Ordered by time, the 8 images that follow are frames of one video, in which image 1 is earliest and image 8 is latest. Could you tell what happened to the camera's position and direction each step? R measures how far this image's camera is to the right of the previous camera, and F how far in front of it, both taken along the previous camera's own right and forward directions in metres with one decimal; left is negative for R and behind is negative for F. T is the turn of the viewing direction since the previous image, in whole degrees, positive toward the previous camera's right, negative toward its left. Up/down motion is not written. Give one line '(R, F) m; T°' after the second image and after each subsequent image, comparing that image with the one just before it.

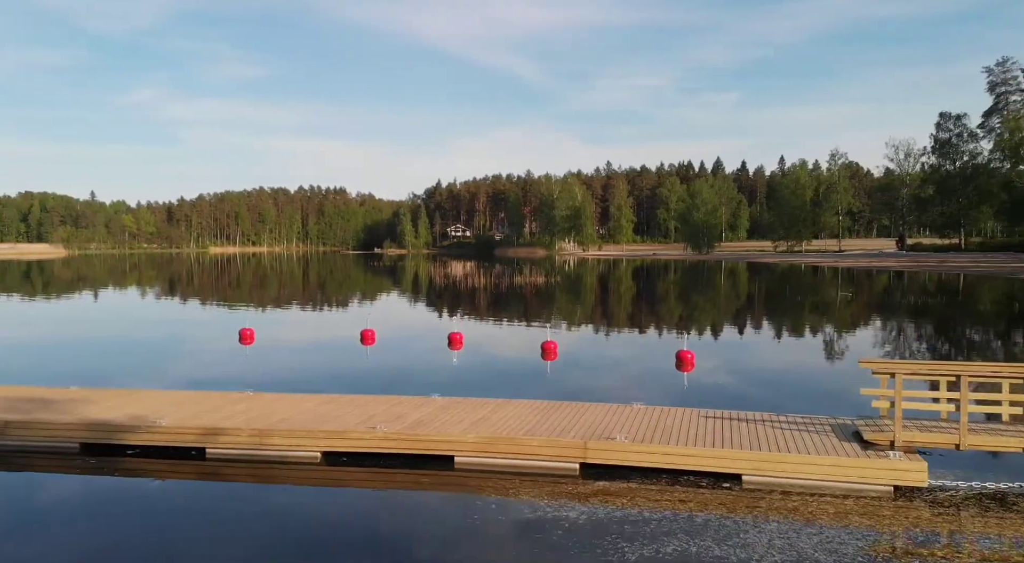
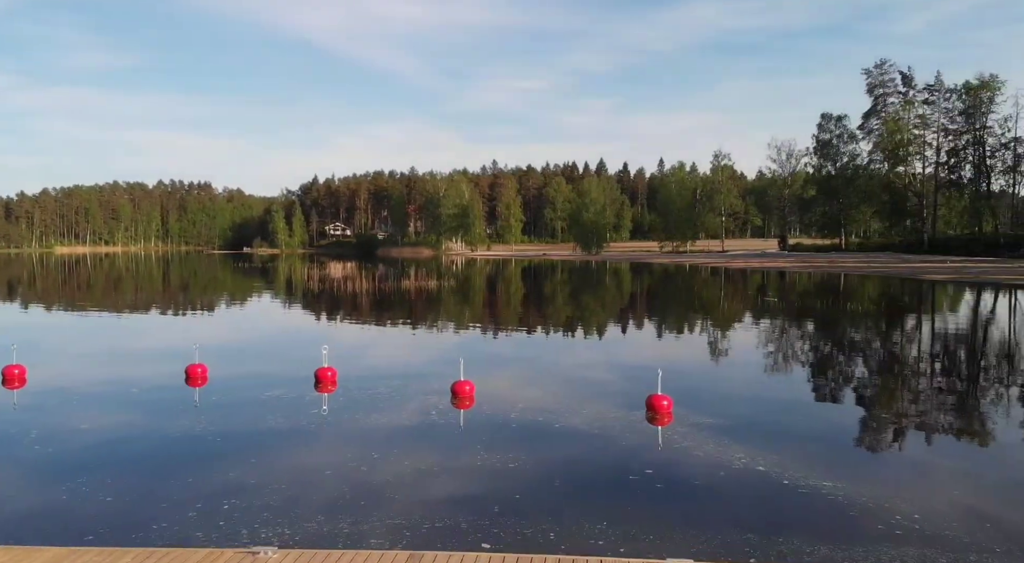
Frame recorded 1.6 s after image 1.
(-0.1, +1.6) m; +8°
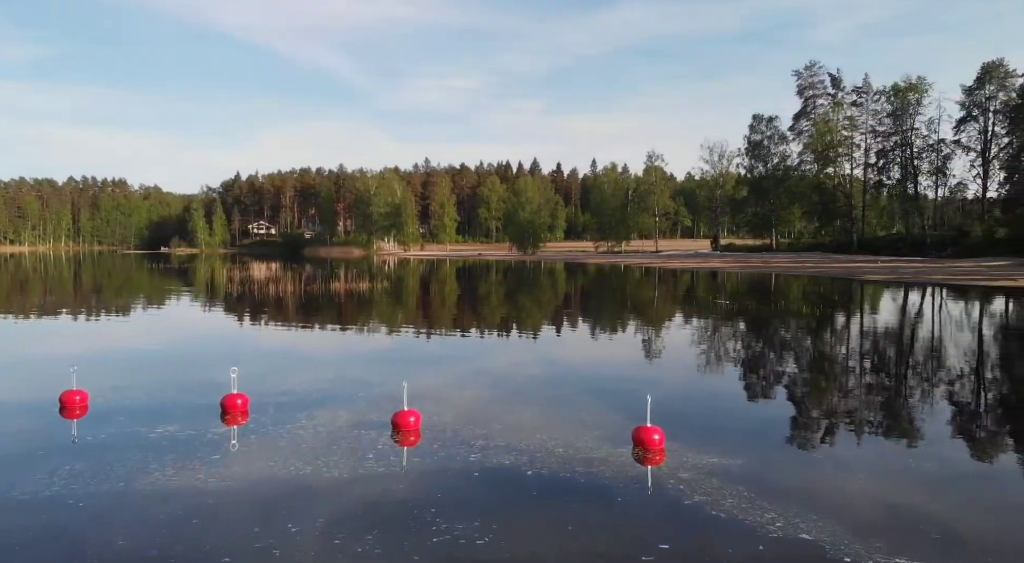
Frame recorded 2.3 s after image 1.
(-0.1, +0.6) m; +5°
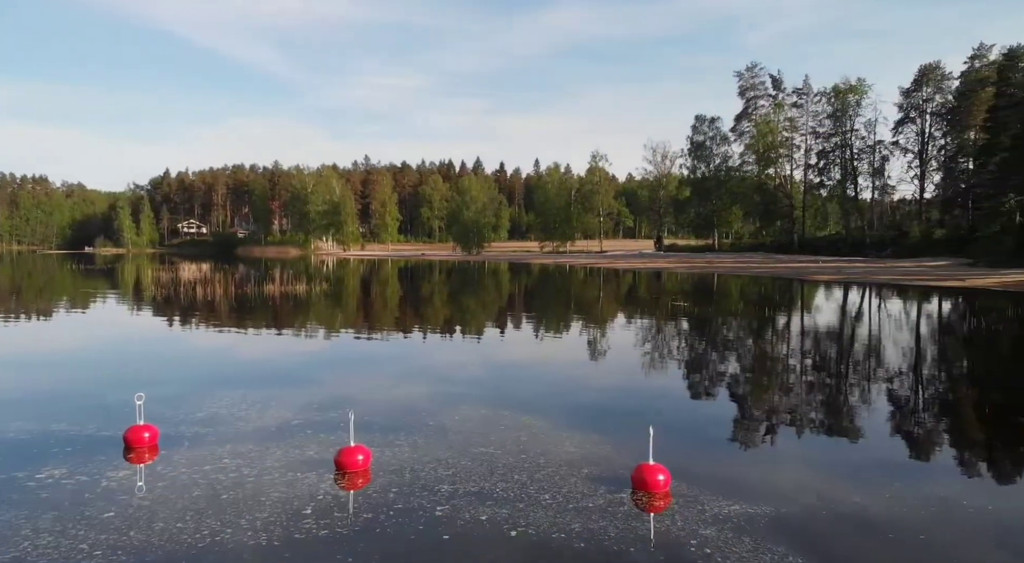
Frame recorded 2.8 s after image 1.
(0.0, +0.5) m; +4°
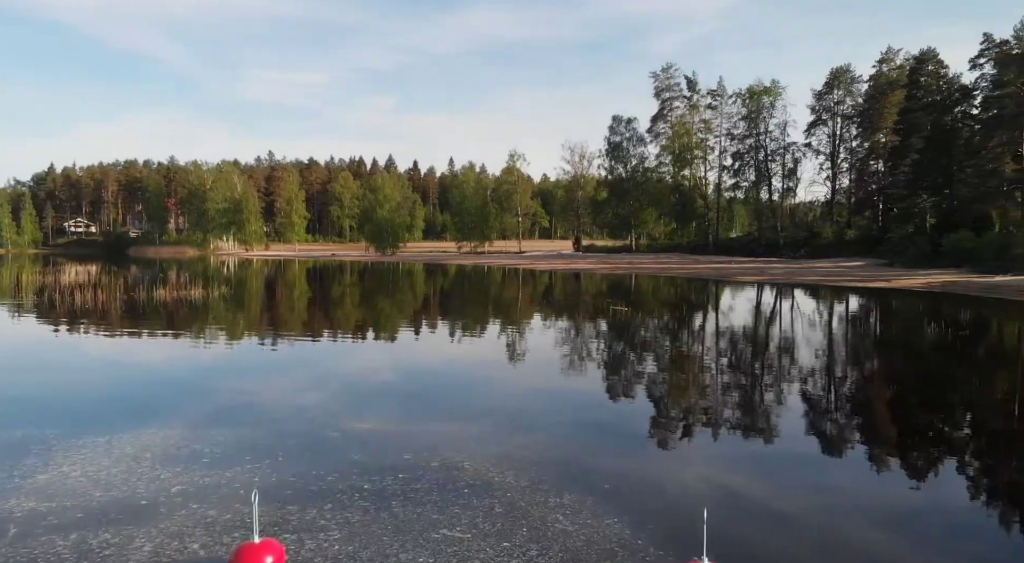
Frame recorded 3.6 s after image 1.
(0.0, +0.7) m; +6°
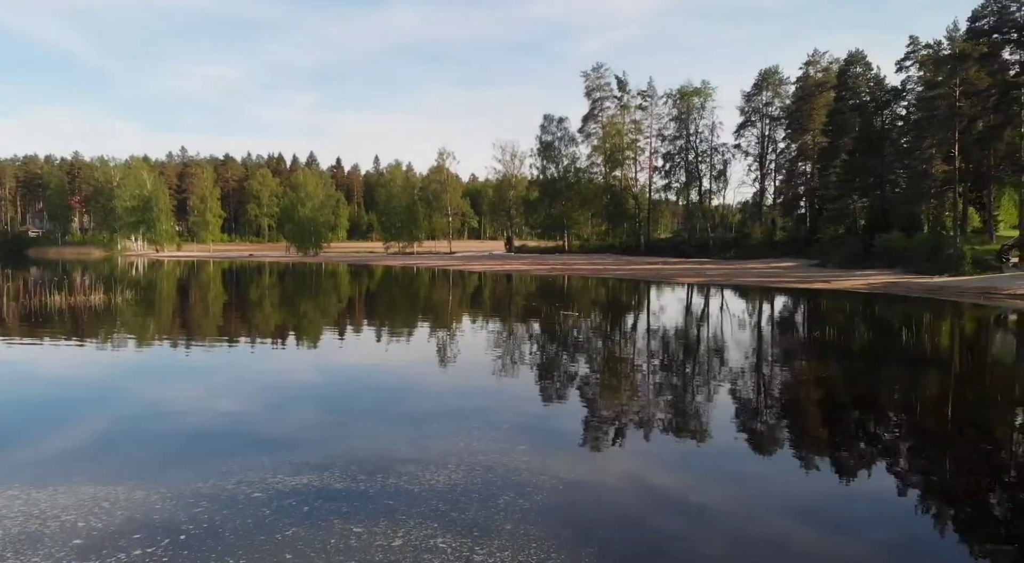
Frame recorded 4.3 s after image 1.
(-0.1, +0.6) m; +5°
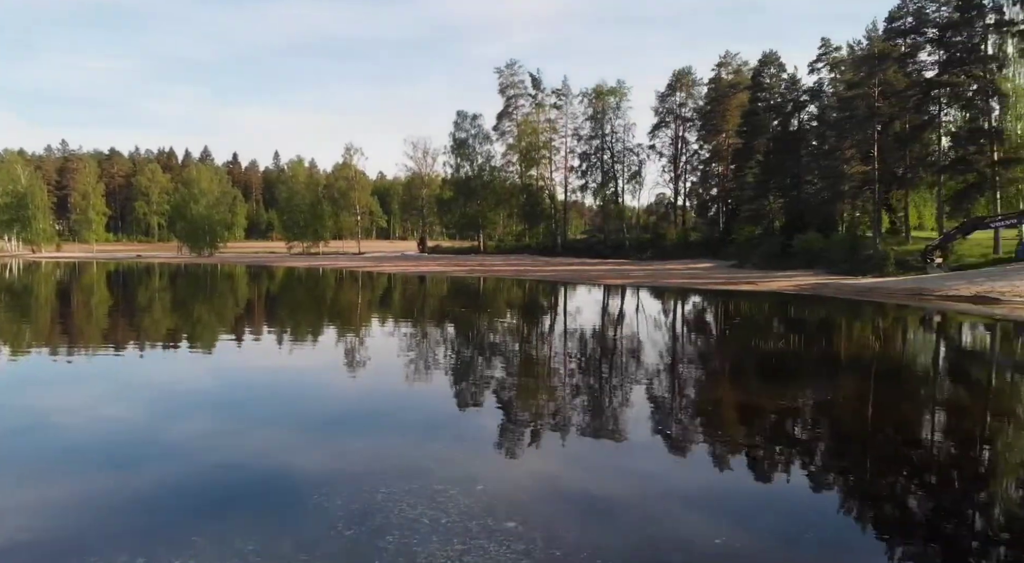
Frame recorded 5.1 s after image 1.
(-0.3, +0.7) m; +7°
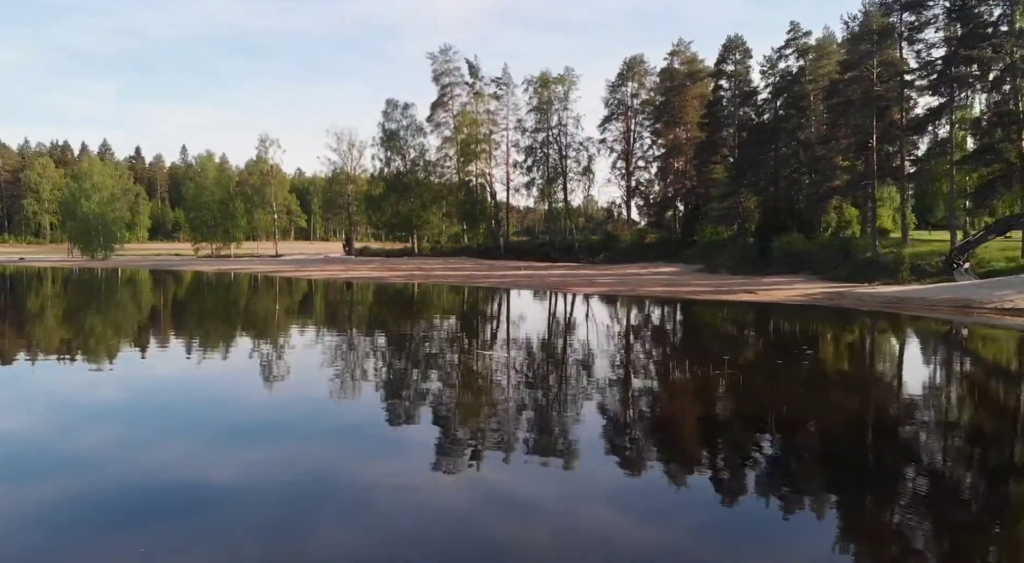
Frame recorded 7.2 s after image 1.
(-0.4, +2.0) m; +6°
